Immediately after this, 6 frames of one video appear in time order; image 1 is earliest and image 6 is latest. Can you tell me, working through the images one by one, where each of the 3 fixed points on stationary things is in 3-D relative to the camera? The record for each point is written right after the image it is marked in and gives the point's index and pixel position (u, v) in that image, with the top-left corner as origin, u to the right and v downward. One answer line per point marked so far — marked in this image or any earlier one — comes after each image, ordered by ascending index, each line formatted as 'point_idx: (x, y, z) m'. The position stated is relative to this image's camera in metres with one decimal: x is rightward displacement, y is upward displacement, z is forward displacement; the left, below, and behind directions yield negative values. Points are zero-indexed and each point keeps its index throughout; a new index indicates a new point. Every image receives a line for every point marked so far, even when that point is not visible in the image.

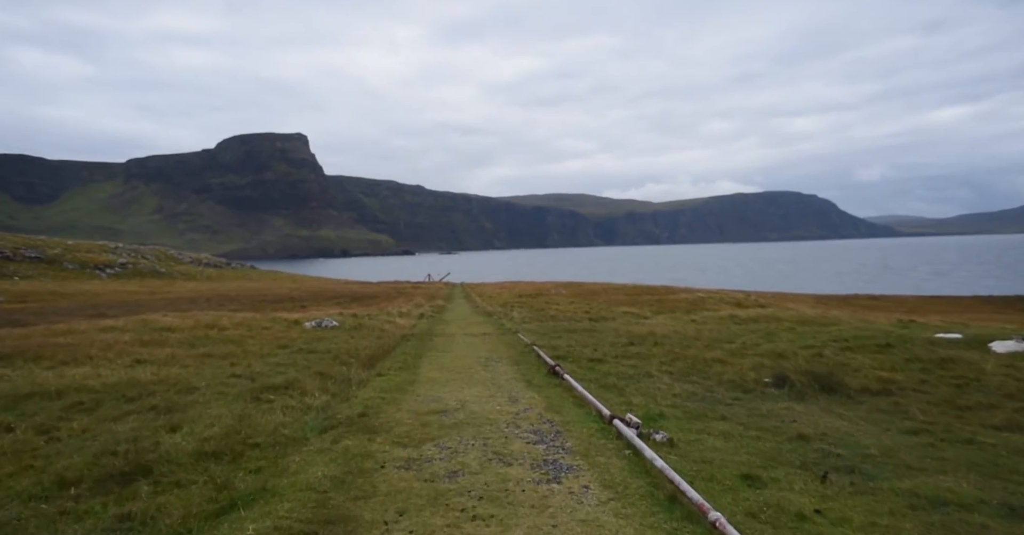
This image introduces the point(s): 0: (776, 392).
0: (+7.1, -3.4, +18.5) m
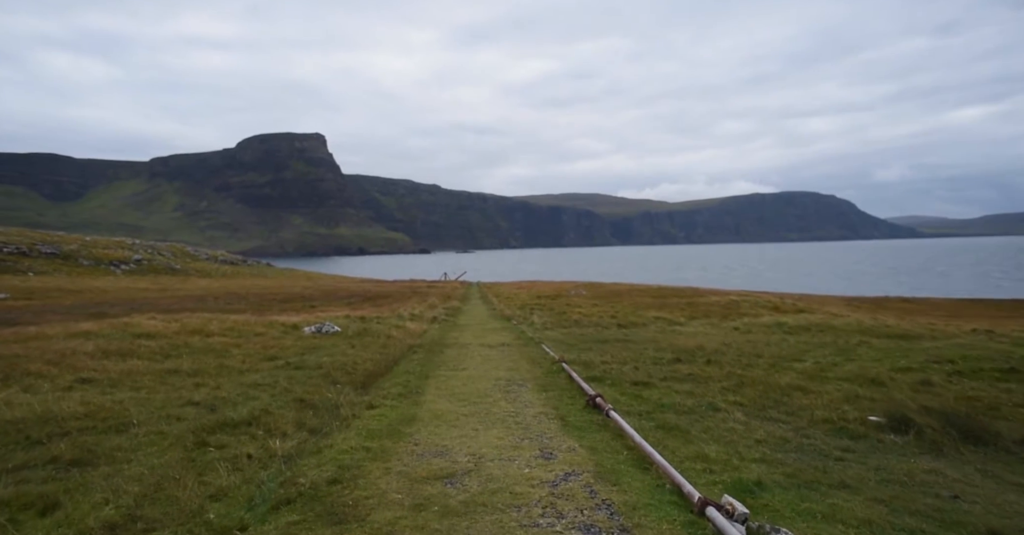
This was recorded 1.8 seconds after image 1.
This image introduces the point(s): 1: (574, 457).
0: (+7.7, -3.5, +13.7) m
1: (+1.1, -3.3, +11.8) m
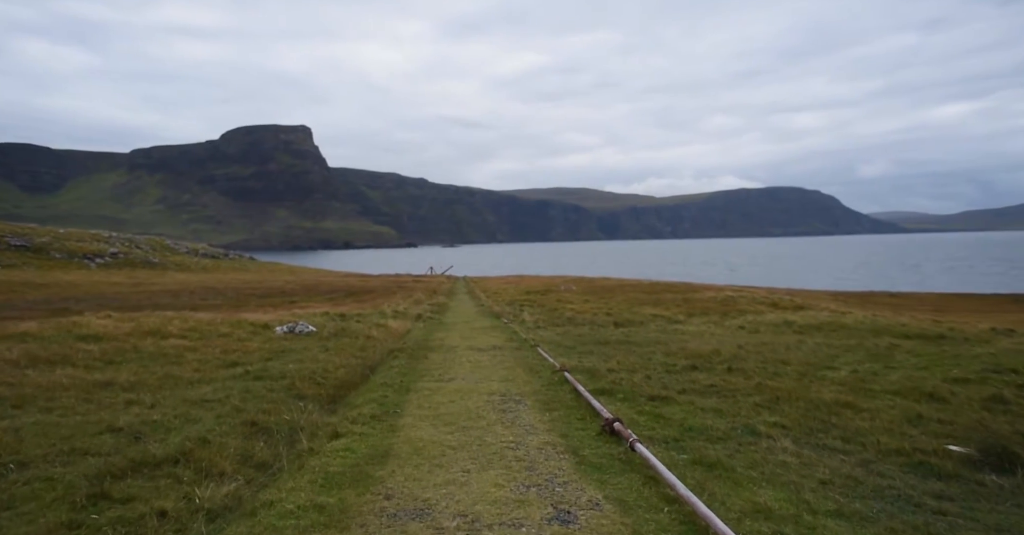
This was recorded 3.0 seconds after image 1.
0: (+7.7, -3.4, +10.8) m
1: (+1.1, -3.2, +8.7) m
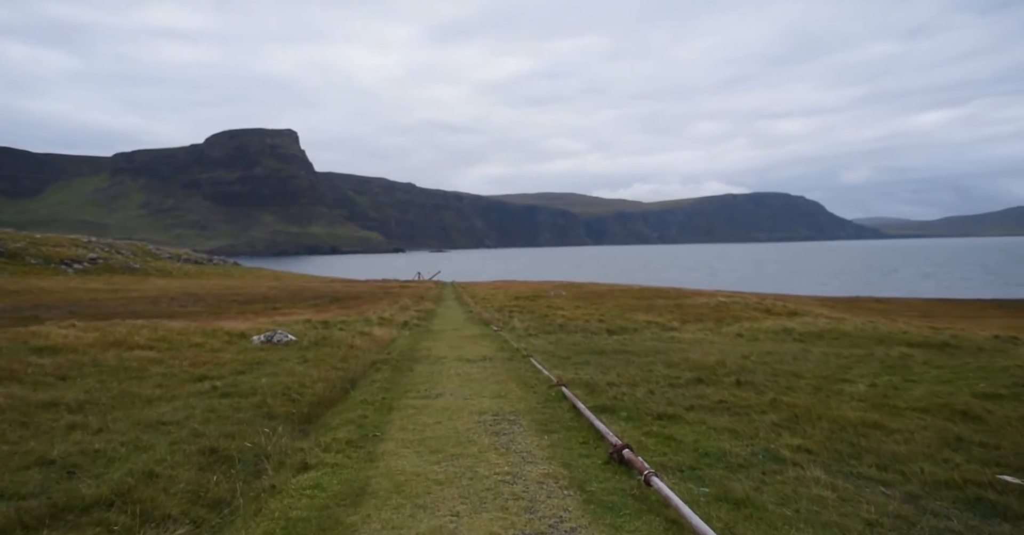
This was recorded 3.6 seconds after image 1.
0: (+7.7, -3.5, +9.3) m
1: (+1.1, -3.3, +7.1) m
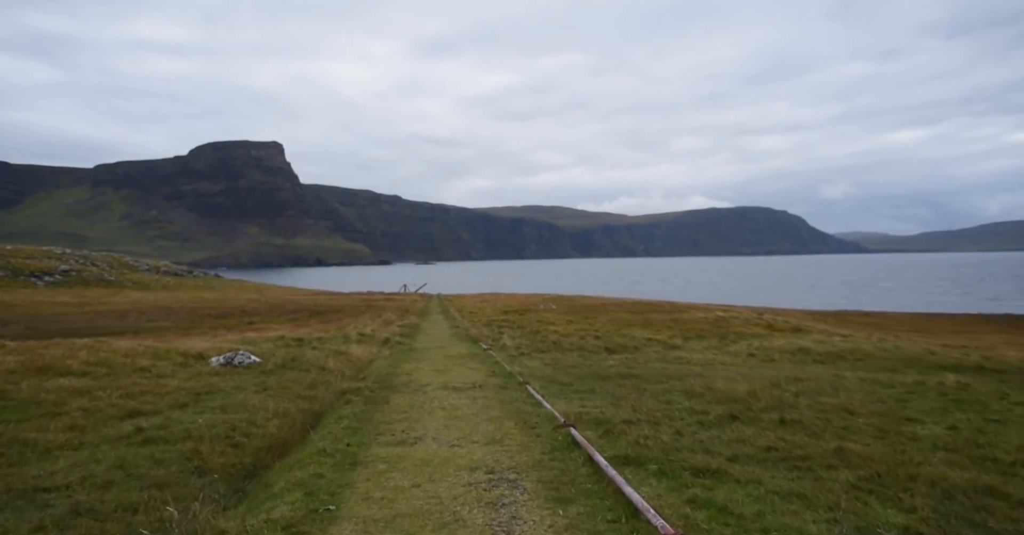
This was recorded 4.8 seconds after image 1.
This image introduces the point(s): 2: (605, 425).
0: (+7.8, -3.6, +5.7) m
1: (+1.3, -3.3, +3.4) m
2: (+2.3, -3.8, +16.7) m
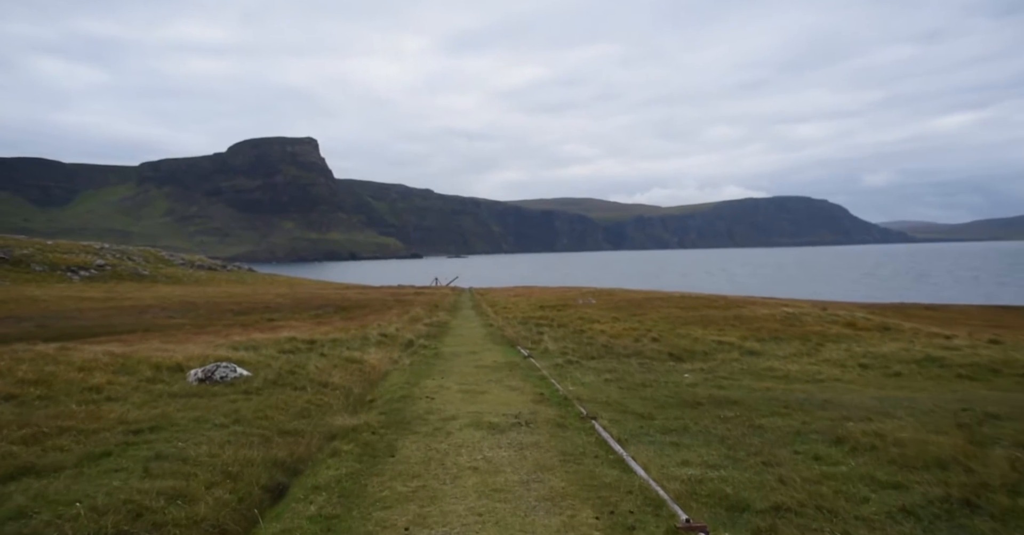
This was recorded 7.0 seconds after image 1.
0: (+8.4, -3.5, -1.4) m
1: (+1.8, -3.2, -3.5) m
2: (+3.4, -3.6, +9.8) m
